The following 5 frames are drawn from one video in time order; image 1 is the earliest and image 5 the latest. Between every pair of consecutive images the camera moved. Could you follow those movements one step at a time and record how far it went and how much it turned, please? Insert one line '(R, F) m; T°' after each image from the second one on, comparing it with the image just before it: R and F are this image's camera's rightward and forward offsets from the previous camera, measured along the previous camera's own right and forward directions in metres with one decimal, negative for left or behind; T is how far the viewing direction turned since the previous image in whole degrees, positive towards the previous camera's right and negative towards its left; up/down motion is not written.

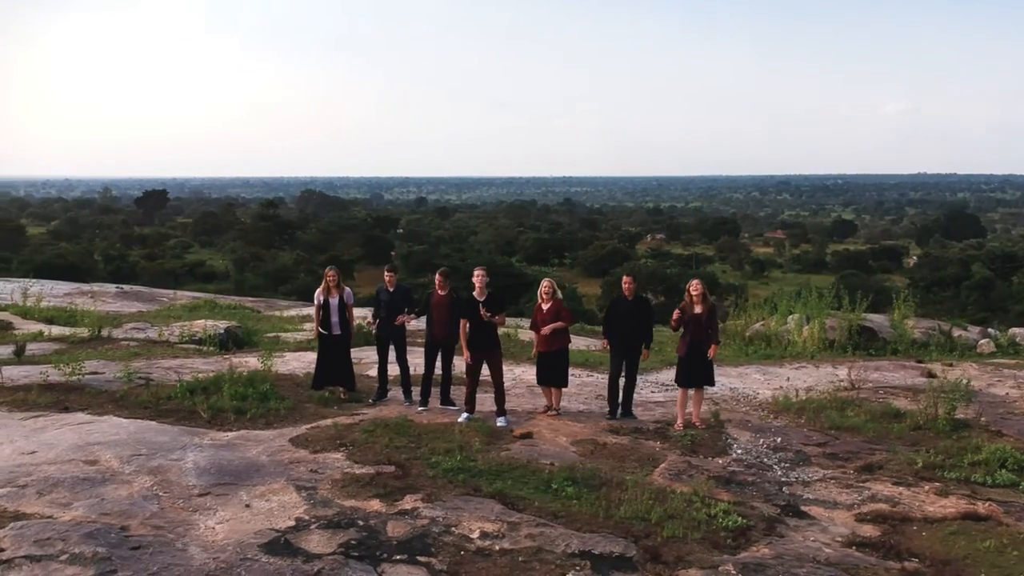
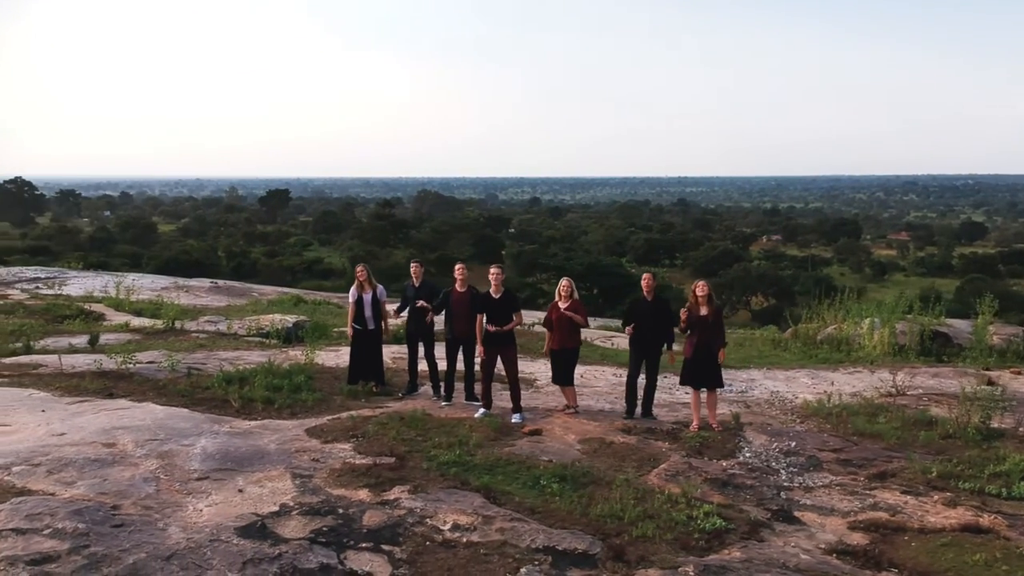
(+0.7, 0.0) m; -7°
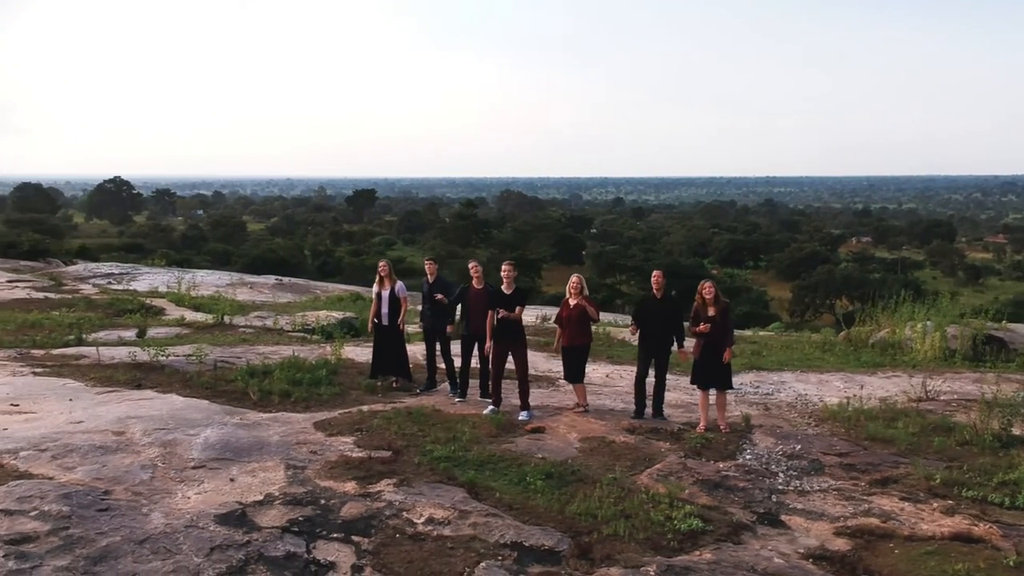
(+0.6, 0.0) m; -5°
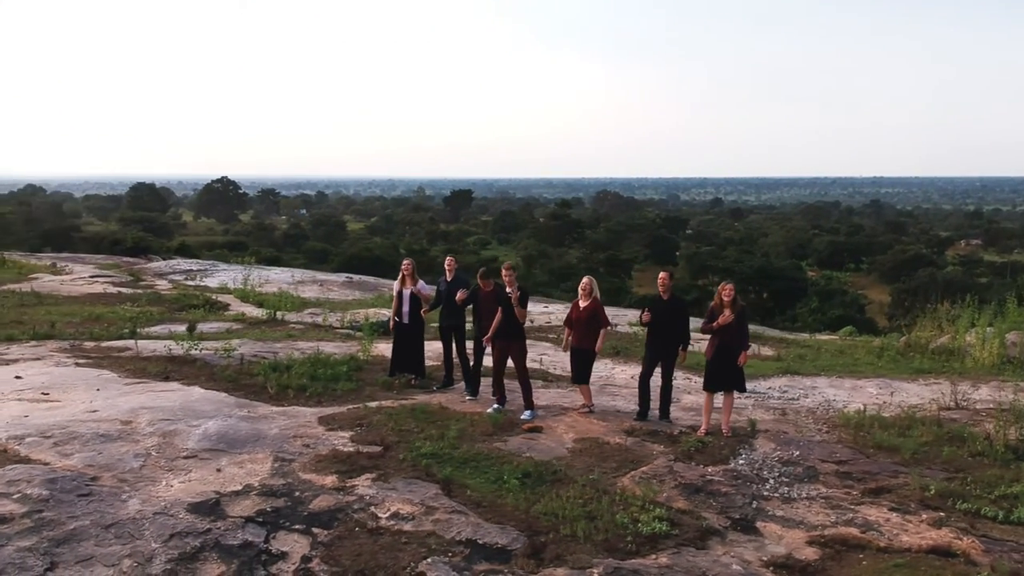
(+0.7, 0.0) m; -6°
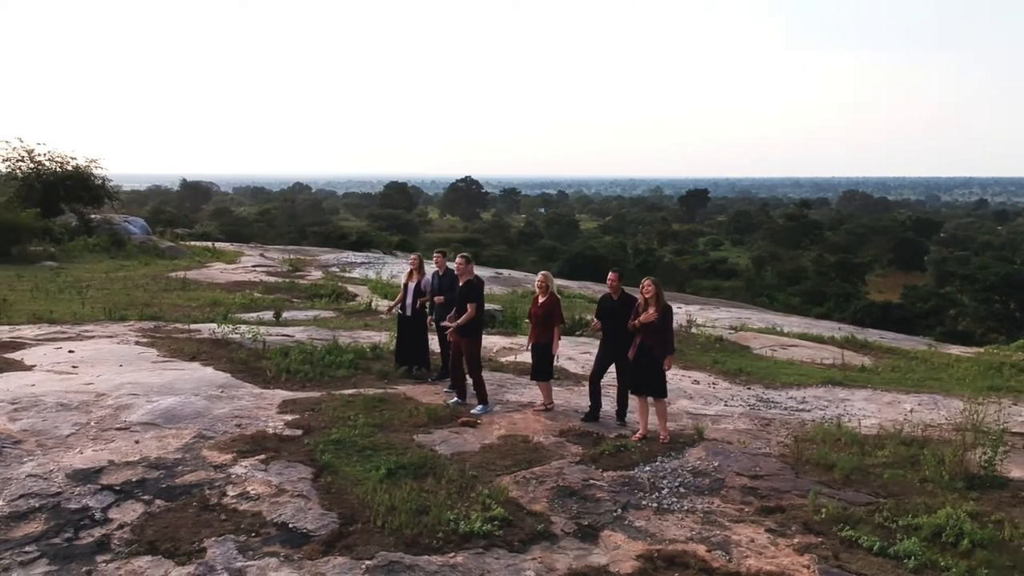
(+2.2, +0.3) m; -14°
